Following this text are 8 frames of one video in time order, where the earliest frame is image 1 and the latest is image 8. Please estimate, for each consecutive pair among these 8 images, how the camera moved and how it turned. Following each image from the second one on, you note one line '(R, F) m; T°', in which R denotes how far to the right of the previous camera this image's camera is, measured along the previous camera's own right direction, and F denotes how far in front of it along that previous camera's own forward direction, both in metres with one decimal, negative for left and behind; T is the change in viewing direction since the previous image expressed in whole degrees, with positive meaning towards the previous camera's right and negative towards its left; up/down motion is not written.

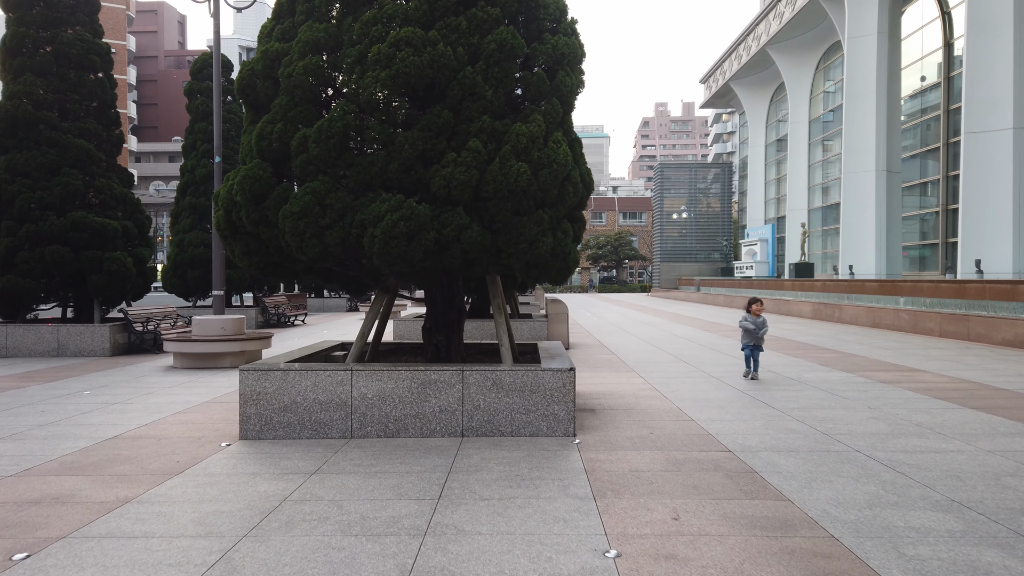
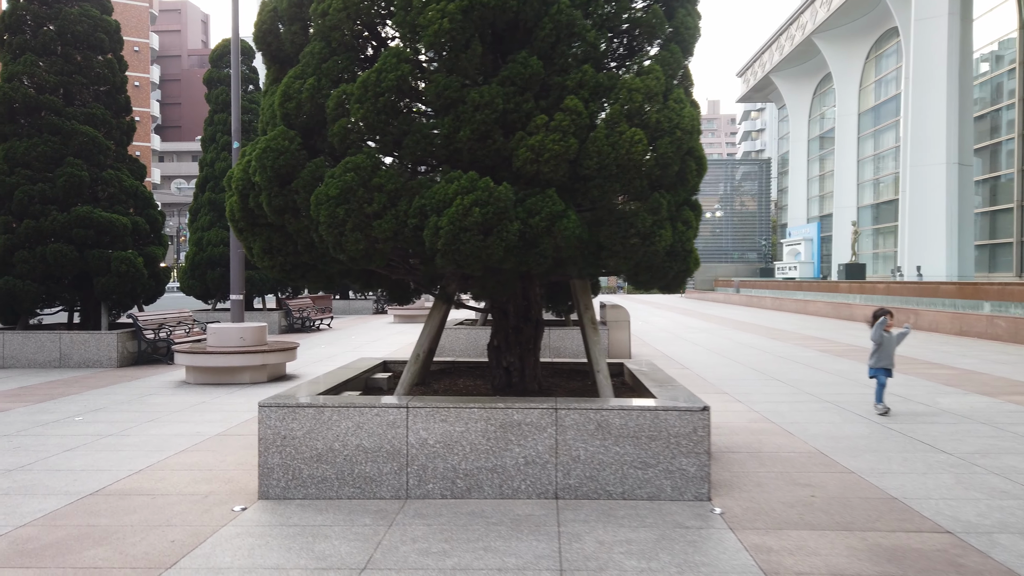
(-0.7, +1.9) m; -2°
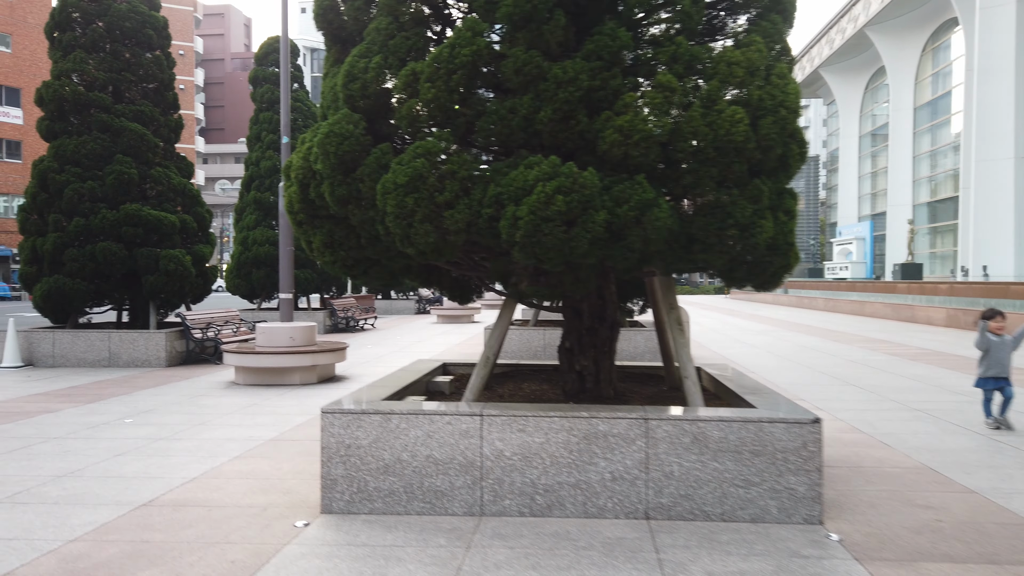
(-0.3, +0.5) m; -3°
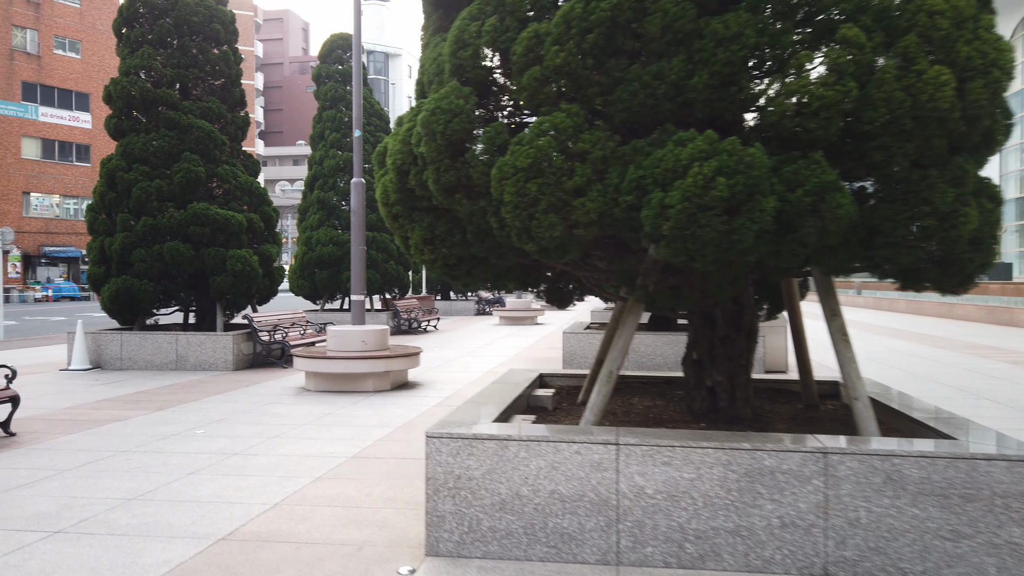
(-0.5, +0.8) m; -4°
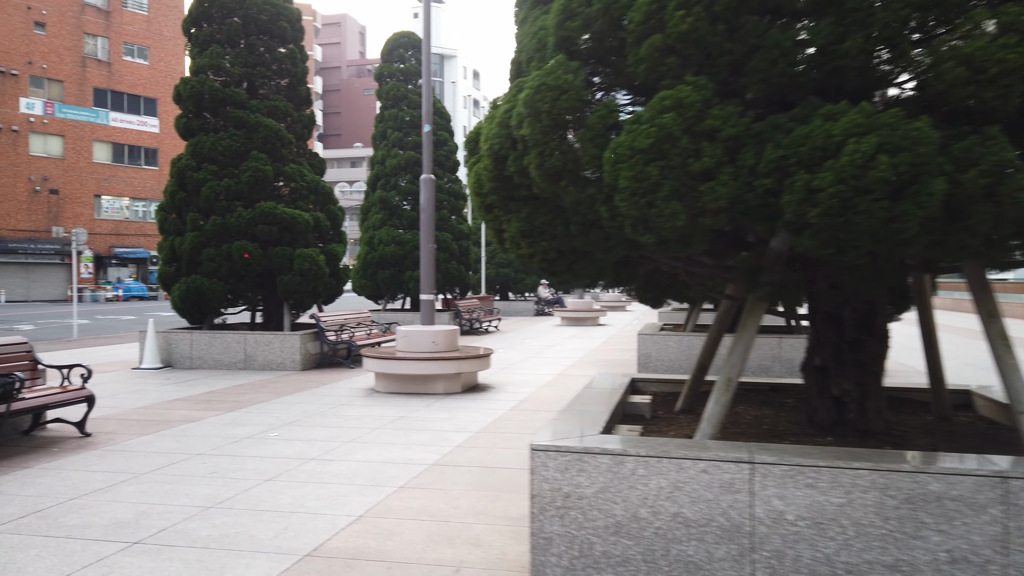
(-0.3, +0.4) m; -4°
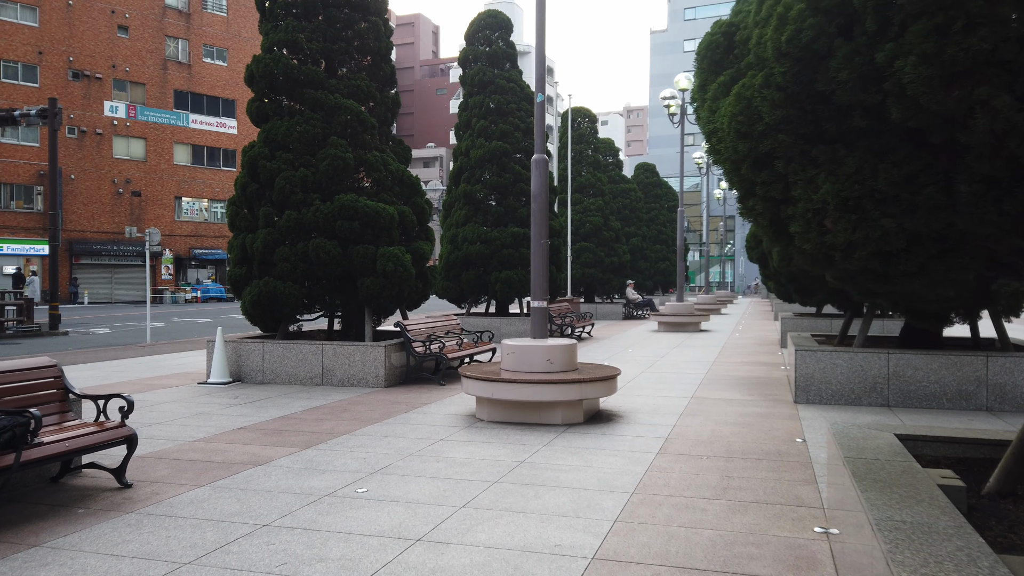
(-0.8, +2.1) m; -5°
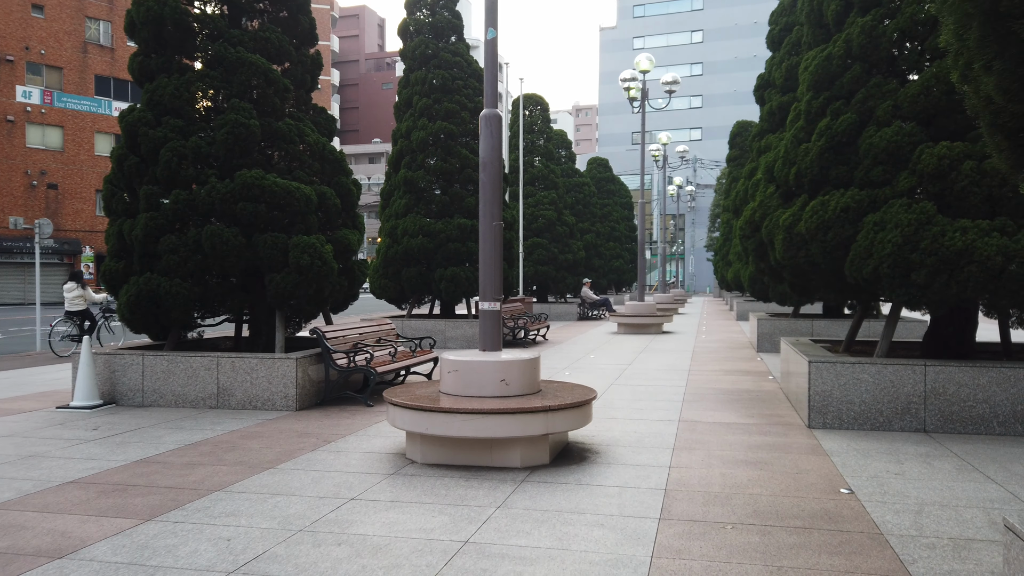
(+0.1, +2.2) m; +4°
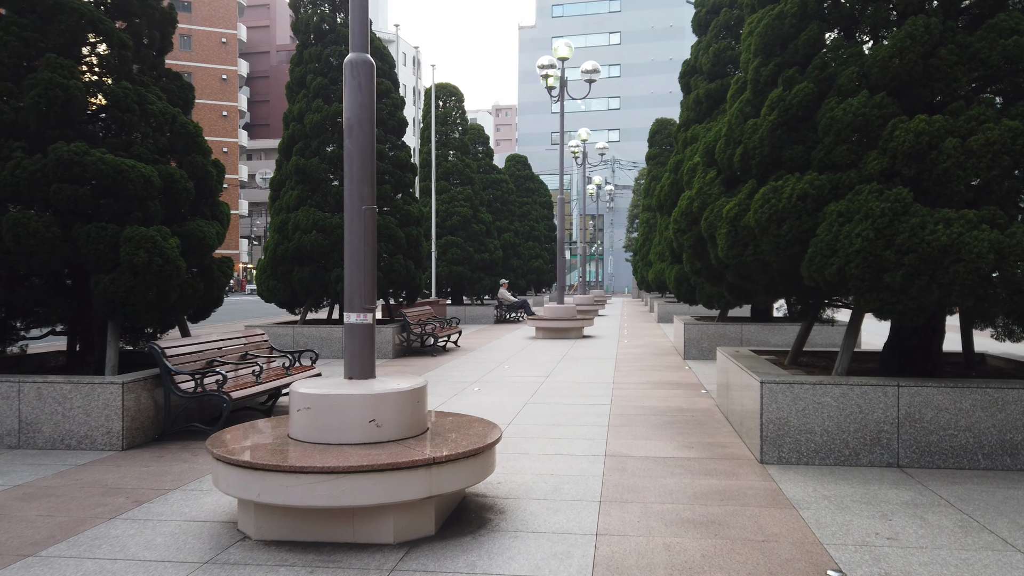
(+0.3, +1.7) m; +6°
